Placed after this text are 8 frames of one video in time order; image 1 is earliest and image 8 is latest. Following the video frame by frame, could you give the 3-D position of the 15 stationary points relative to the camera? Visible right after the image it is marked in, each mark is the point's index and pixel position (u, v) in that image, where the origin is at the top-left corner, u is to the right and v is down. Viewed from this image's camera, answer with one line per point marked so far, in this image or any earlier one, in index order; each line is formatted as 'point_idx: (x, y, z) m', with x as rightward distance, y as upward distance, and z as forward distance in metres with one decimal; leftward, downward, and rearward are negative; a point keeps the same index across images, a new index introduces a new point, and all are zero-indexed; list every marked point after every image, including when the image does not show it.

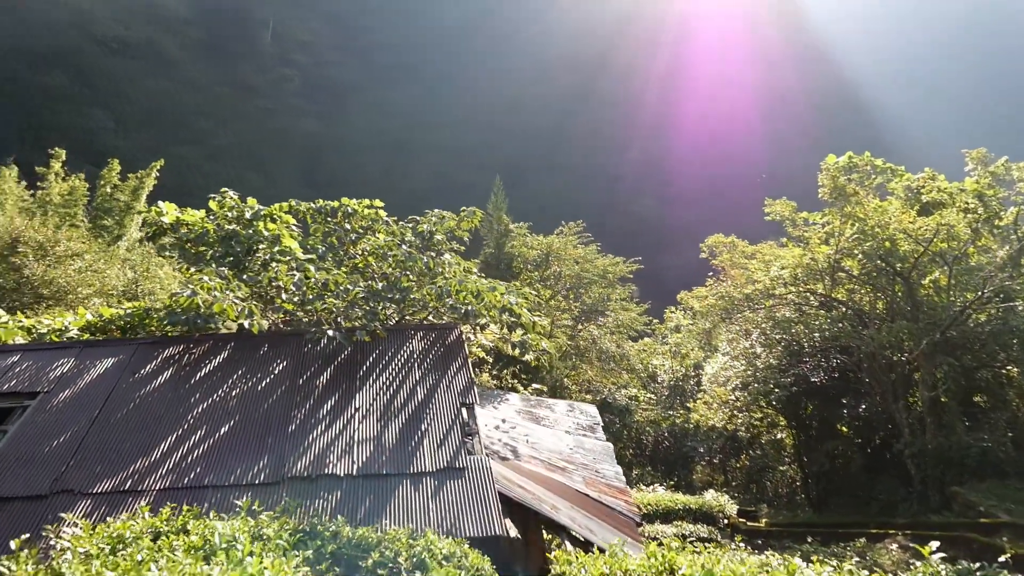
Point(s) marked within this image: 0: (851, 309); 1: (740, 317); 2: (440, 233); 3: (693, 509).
0: (+6.0, -0.4, +11.1) m
1: (+4.3, -0.5, +11.9) m
2: (-1.1, +0.7, +8.4) m
3: (+3.1, -3.9, +10.9) m
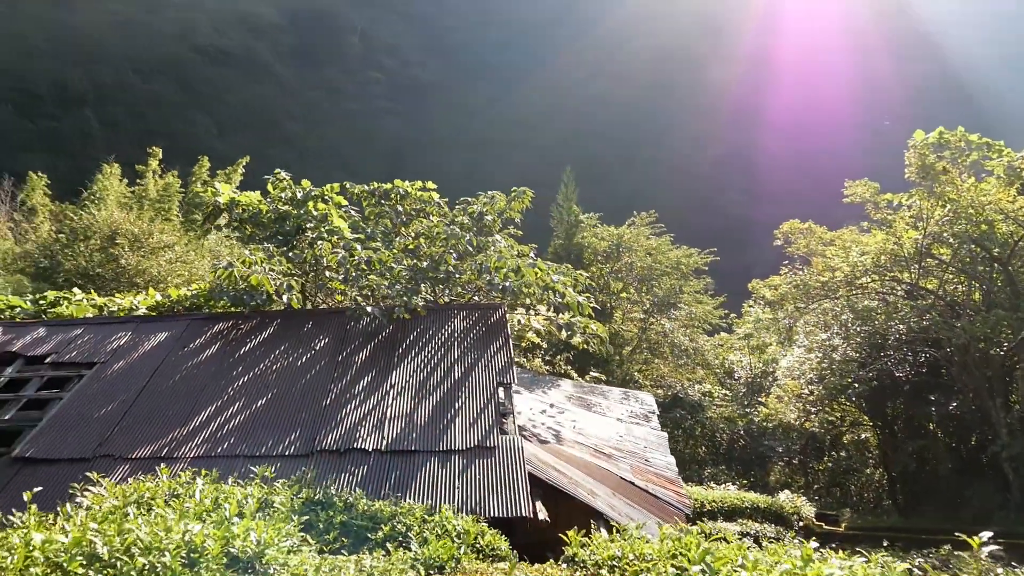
0: (+6.9, -0.2, +10.1) m
1: (+5.4, -0.2, +11.1) m
2: (-0.4, +0.9, +8.2) m
3: (+4.1, -3.7, +10.3) m
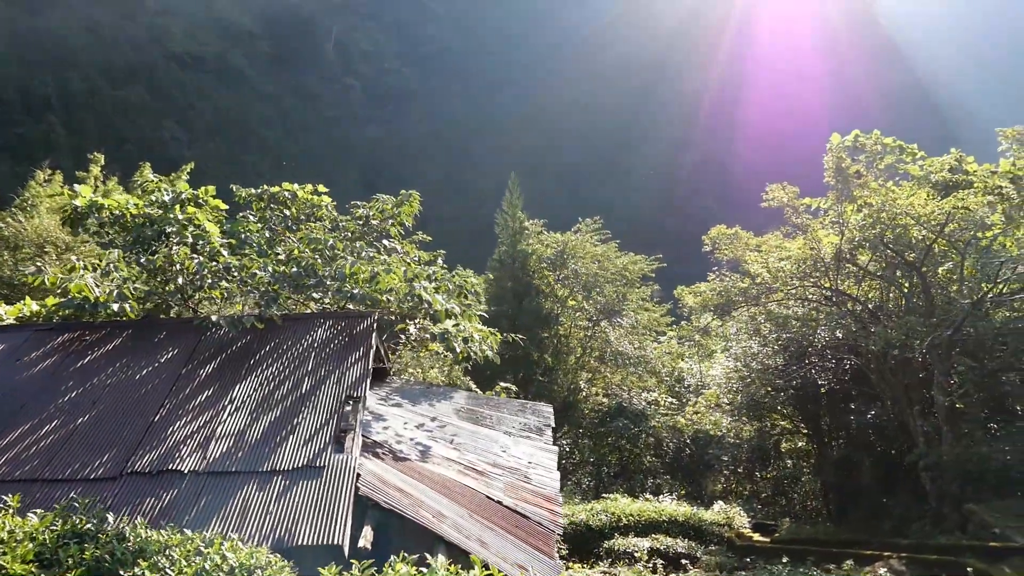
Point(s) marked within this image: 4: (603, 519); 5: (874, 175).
0: (+5.6, -0.3, +10.0) m
1: (+4.0, -0.4, +10.9) m
2: (-1.8, +0.8, +7.9) m
3: (+2.7, -3.8, +10.0) m
4: (+1.4, -3.6, +9.6) m
5: (+5.6, +1.8, +9.6) m
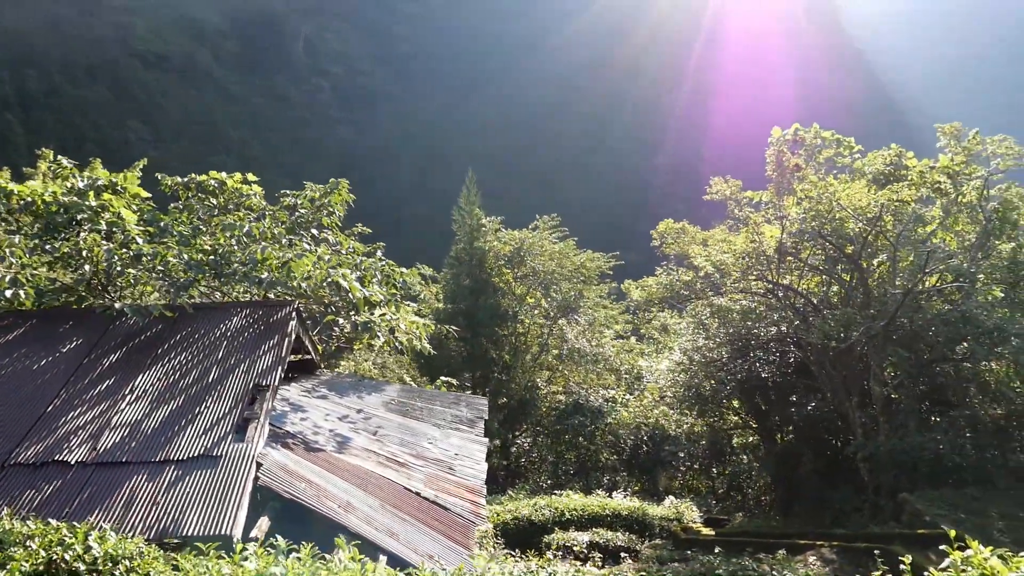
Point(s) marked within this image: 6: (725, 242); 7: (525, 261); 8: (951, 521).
0: (+4.7, -0.2, +10.1) m
1: (+3.0, -0.3, +10.9) m
2: (-2.6, +0.9, +7.7) m
3: (+1.8, -3.7, +10.0) m
4: (+0.5, -3.5, +9.6) m
5: (+4.7, +1.9, +9.8) m
6: (+3.6, +0.8, +10.8) m
7: (+0.4, +0.9, +19.9) m
8: (+5.1, -2.7, +7.2) m
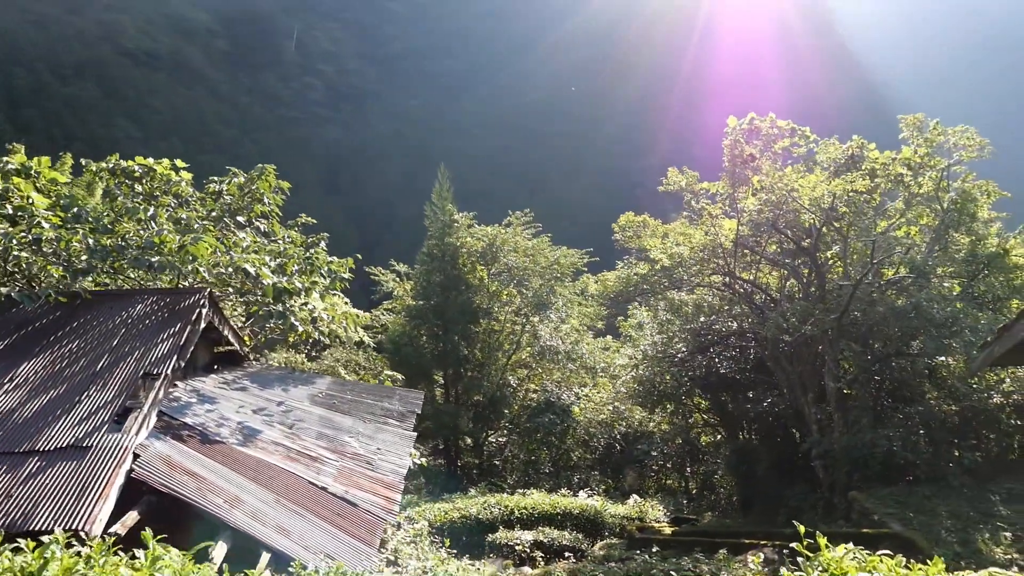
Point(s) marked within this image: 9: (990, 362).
0: (+3.9, -0.1, +9.9) m
1: (+2.3, -0.2, +10.7) m
2: (-3.3, +1.1, +7.5) m
3: (+1.0, -3.6, +9.8) m
4: (-0.3, -3.4, +9.3) m
5: (+3.9, +2.0, +9.6) m
6: (+2.8, +0.9, +10.6) m
7: (-0.4, +1.0, +19.7) m
8: (+4.3, -2.6, +7.0) m
9: (+4.7, -0.7, +6.0) m
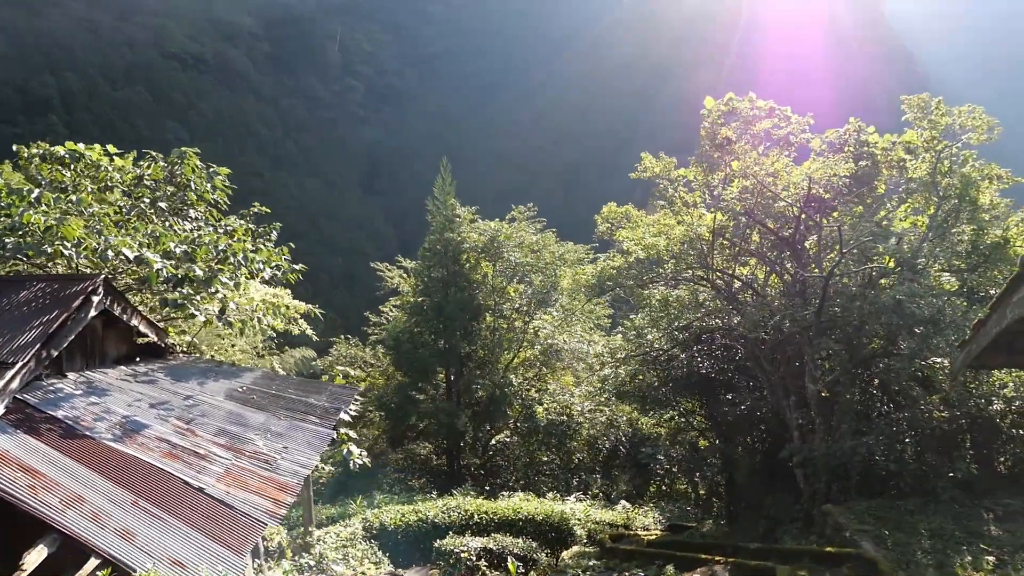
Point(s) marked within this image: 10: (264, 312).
0: (+3.4, 0.0, +9.2) m
1: (+1.8, -0.1, +10.1) m
2: (-4.0, +1.2, +7.2) m
3: (+0.5, -3.5, +9.3) m
4: (-0.8, -3.3, +8.9) m
5: (+3.4, +2.0, +8.9) m
6: (+2.4, +1.0, +9.9) m
7: (-0.4, +1.1, +19.2) m
8: (+3.6, -2.5, +6.3) m
9: (+3.9, -0.6, +5.3) m
10: (-3.0, -0.3, +7.3) m
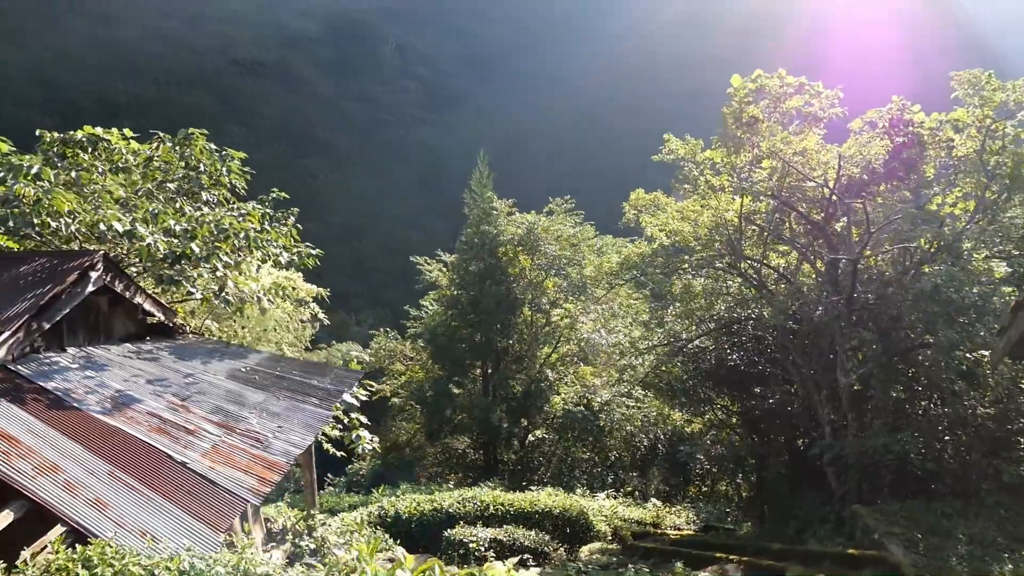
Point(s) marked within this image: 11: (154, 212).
0: (+3.6, +0.2, +8.7) m
1: (+2.1, +0.1, +9.7) m
2: (-3.9, +1.4, +7.3) m
3: (+0.7, -3.3, +9.0) m
4: (-0.6, -3.1, +8.7) m
5: (+3.6, +2.2, +8.3) m
6: (+2.7, +1.2, +9.5) m
7: (+0.8, +1.3, +19.0) m
8: (+3.6, -2.4, +5.8) m
9: (+3.8, -0.5, +4.7) m
10: (-2.8, -0.1, +7.3) m
11: (-3.7, +0.8, +6.4) m
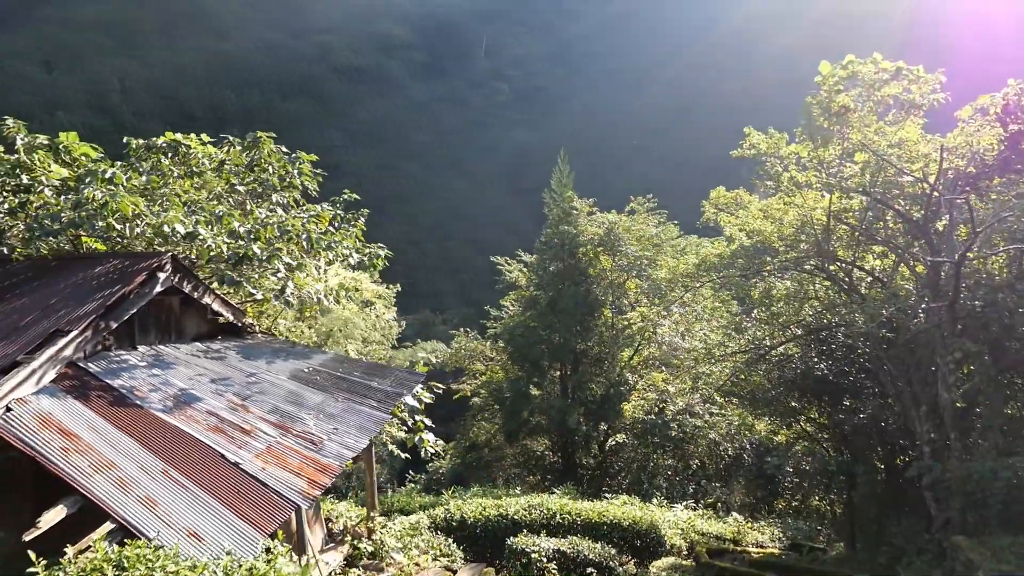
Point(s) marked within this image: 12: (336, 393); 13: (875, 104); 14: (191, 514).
0: (+4.5, +0.1, +7.8) m
1: (+3.2, +0.1, +9.0) m
2: (-3.1, +1.4, +7.5) m
3: (+1.7, -3.3, +8.5) m
4: (+0.3, -3.1, +8.4) m
5: (+4.5, +2.2, +7.4) m
6: (+3.7, +1.1, +8.7) m
7: (+3.1, +1.3, +18.4) m
8: (+4.1, -2.4, +4.9) m
9: (+4.1, -0.5, +3.8) m
10: (-2.1, -0.1, +7.4) m
11: (-3.1, +0.8, +6.6) m
12: (-1.8, -1.0, +6.2) m
13: (+4.5, +2.3, +7.5) m
14: (-2.1, -1.5, +4.1) m
